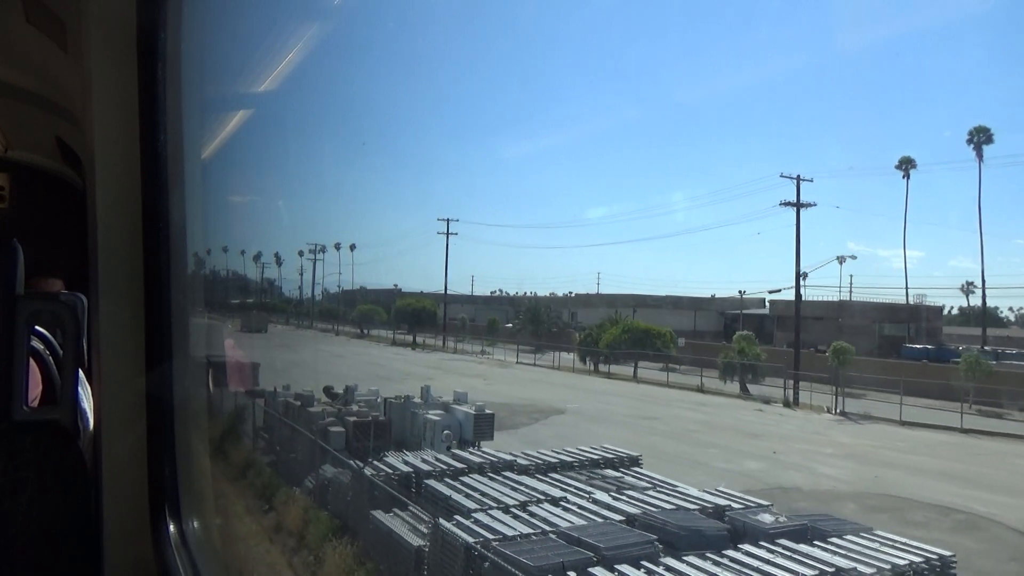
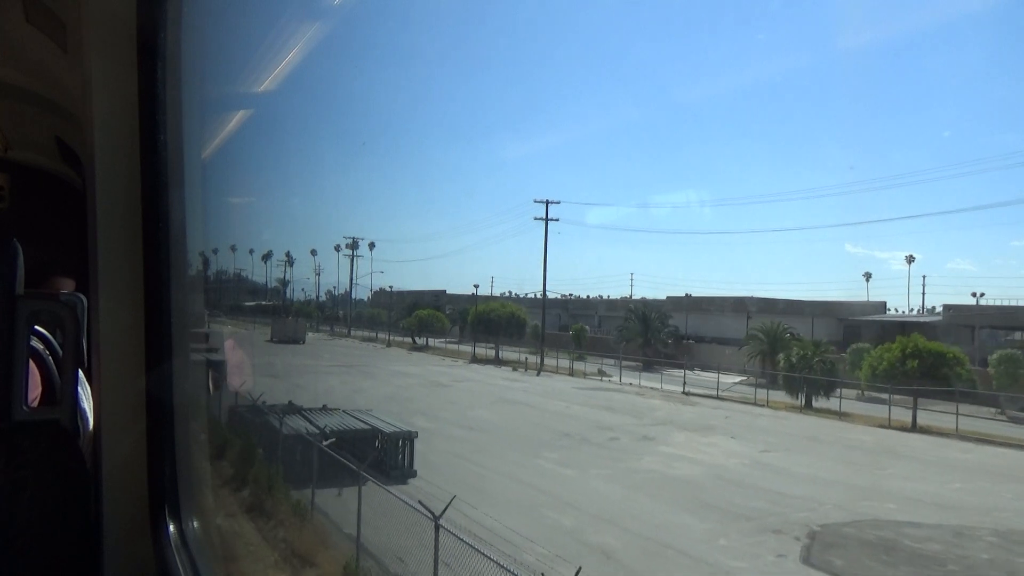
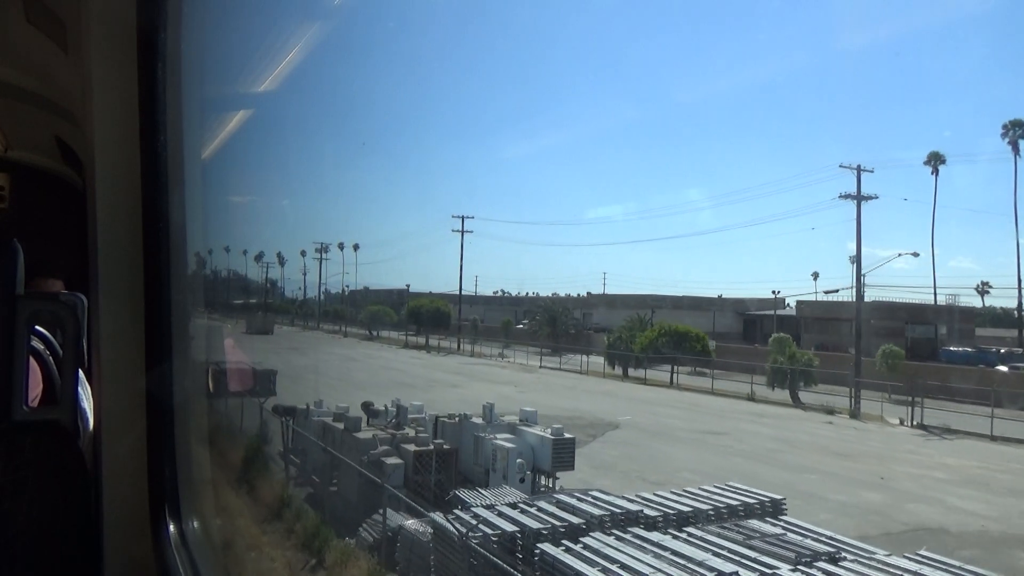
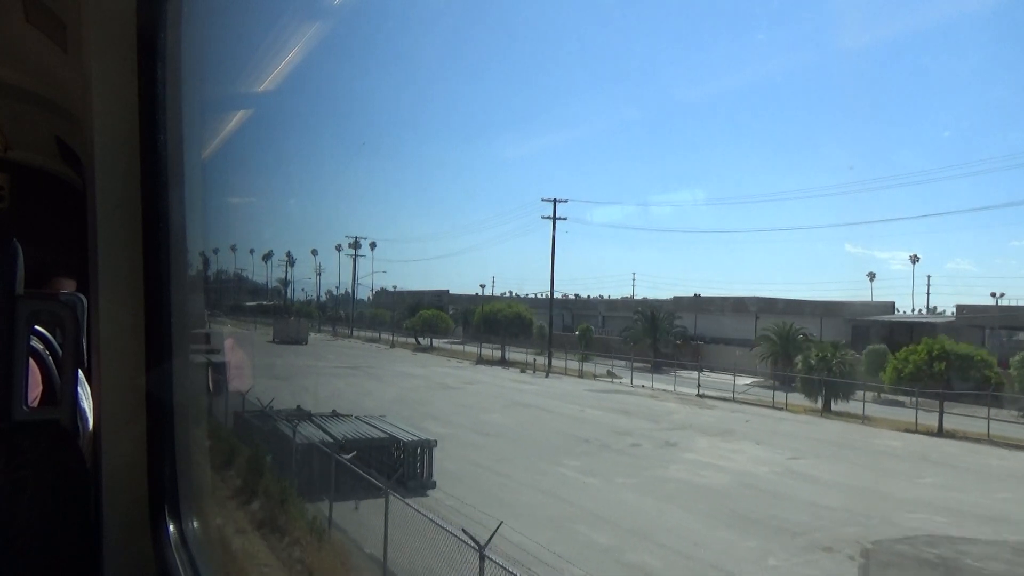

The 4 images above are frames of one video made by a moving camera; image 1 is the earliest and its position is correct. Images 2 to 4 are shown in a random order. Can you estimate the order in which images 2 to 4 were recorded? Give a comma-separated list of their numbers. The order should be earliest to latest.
3, 2, 4
